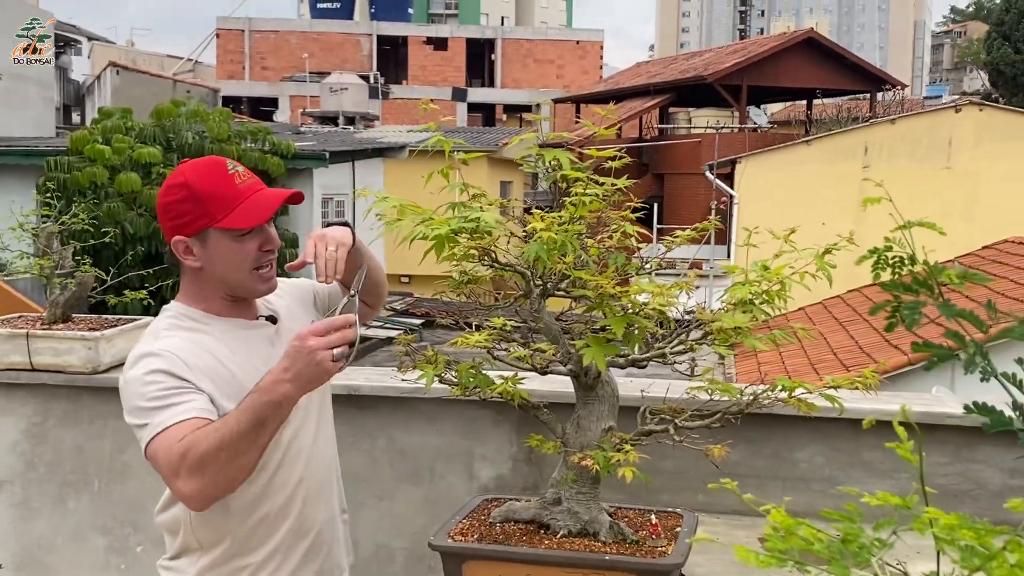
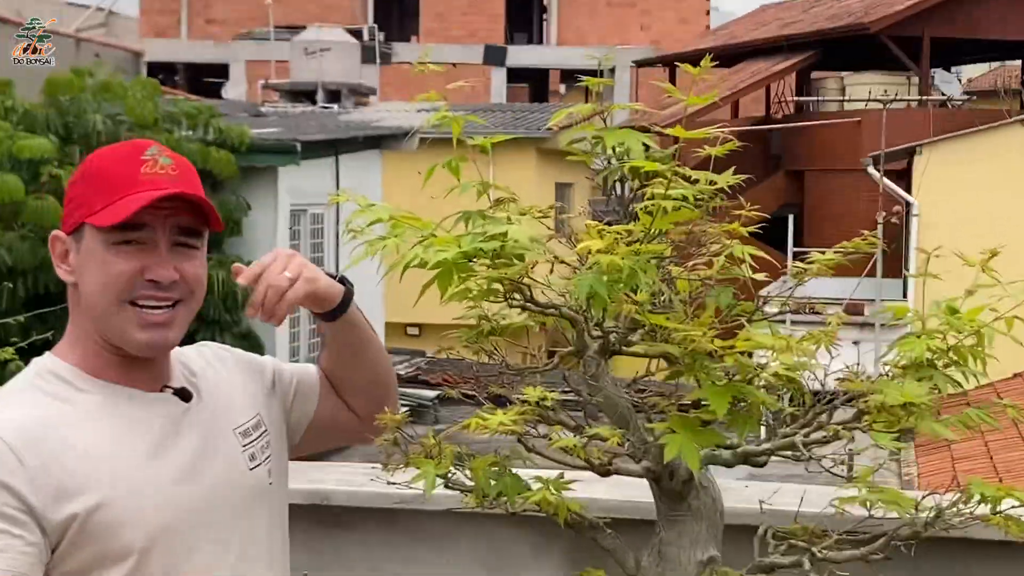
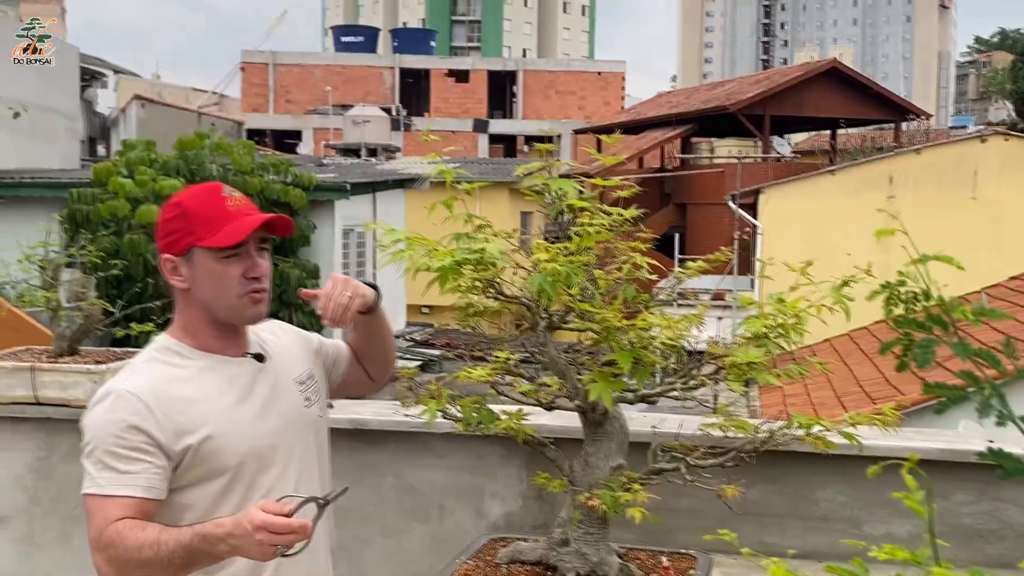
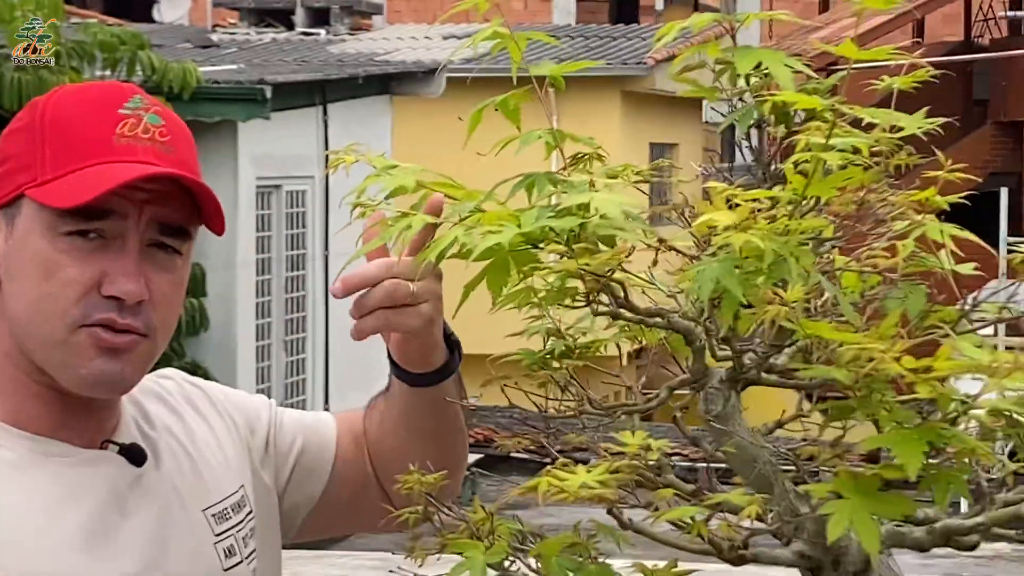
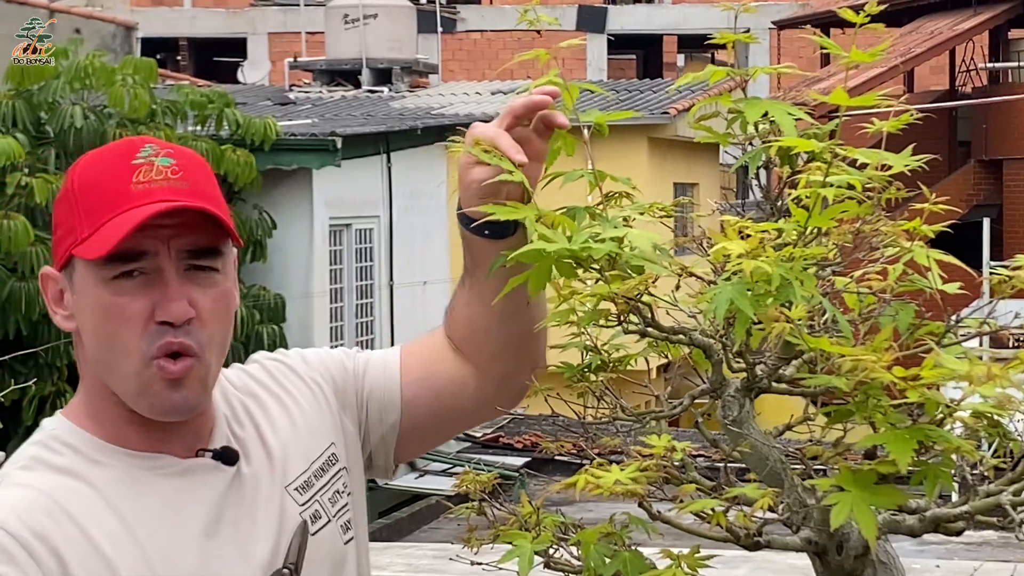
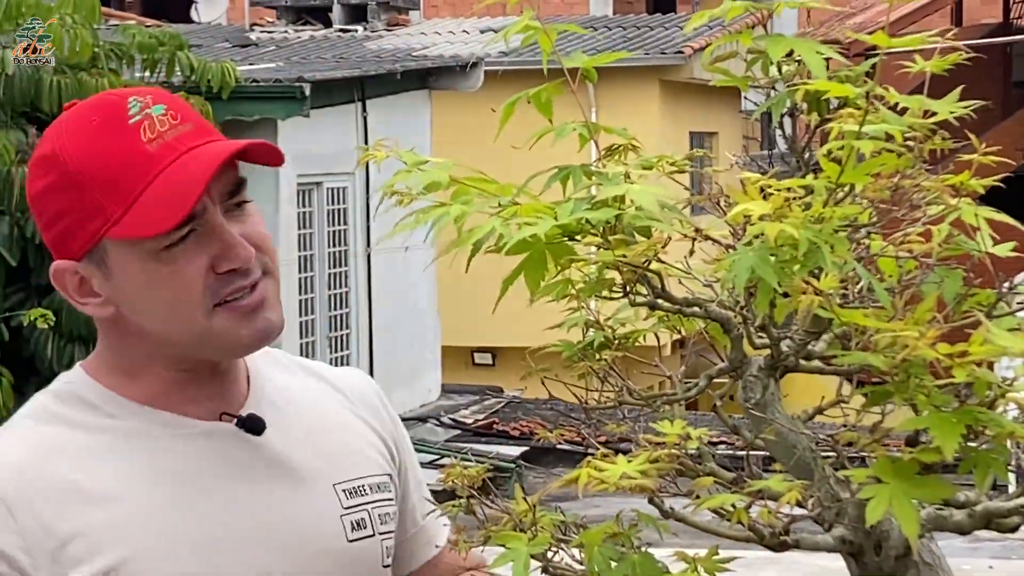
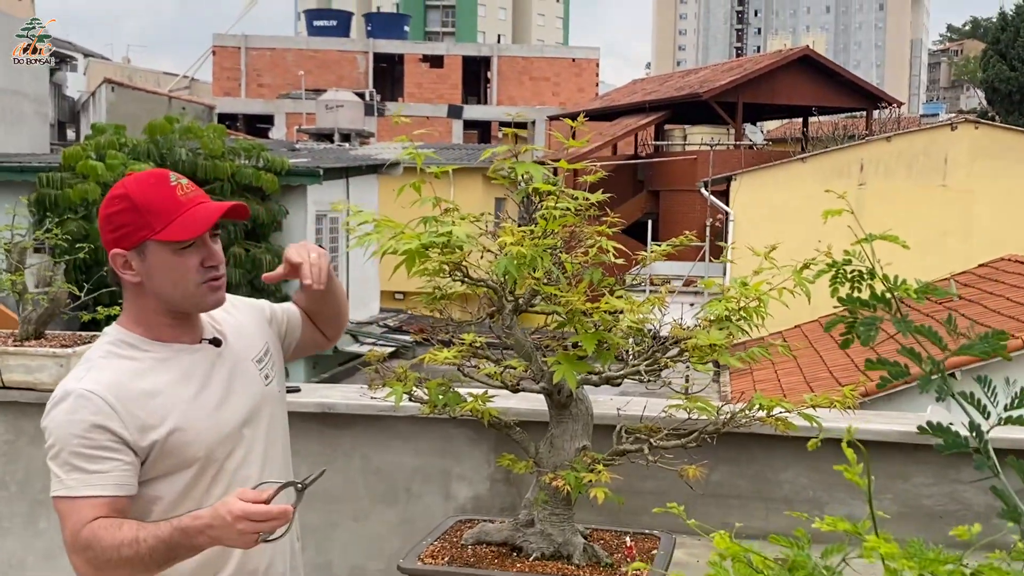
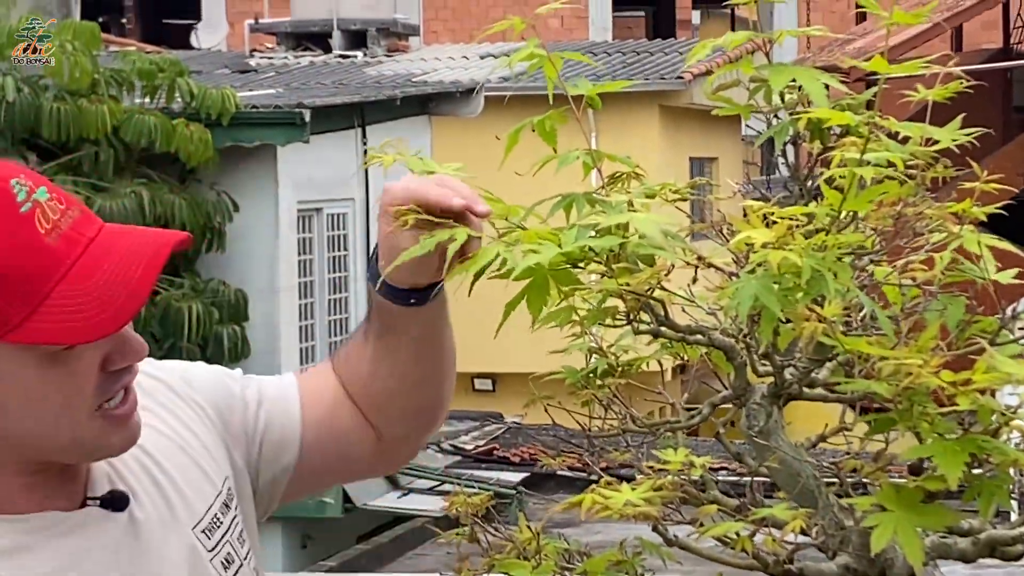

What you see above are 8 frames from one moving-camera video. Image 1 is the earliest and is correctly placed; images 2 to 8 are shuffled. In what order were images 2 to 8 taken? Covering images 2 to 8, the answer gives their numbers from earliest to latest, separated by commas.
7, 3, 2, 4, 6, 8, 5
